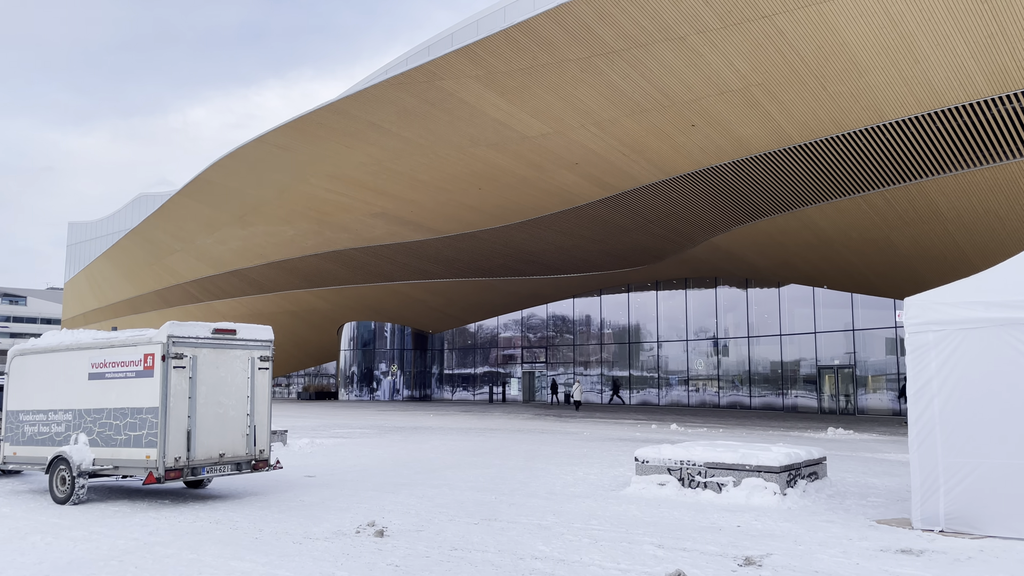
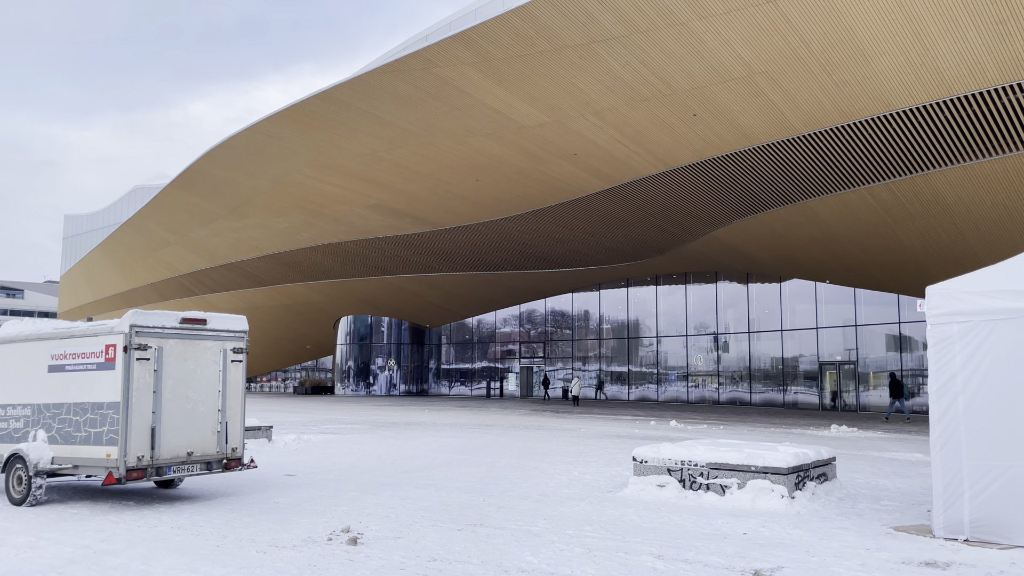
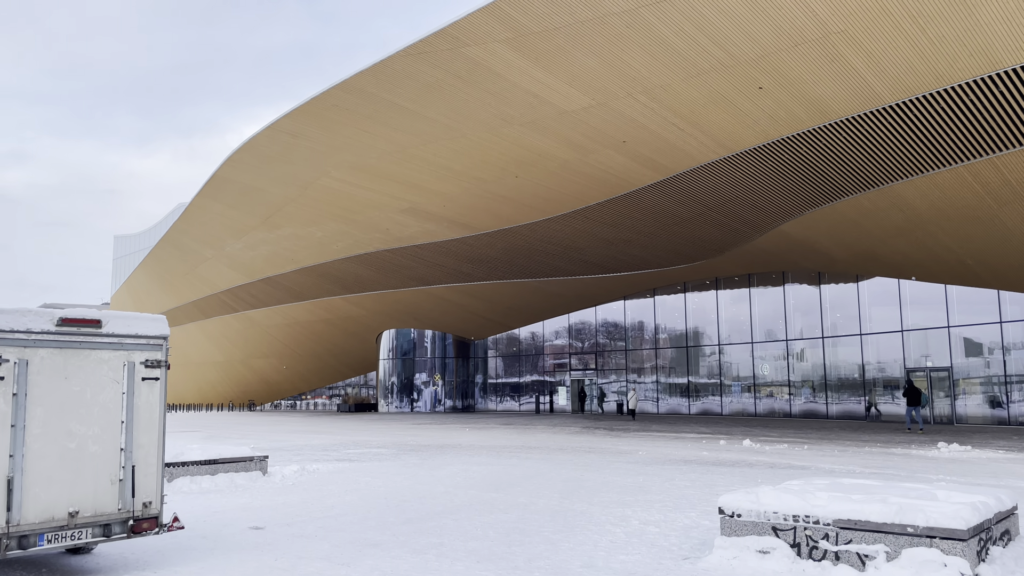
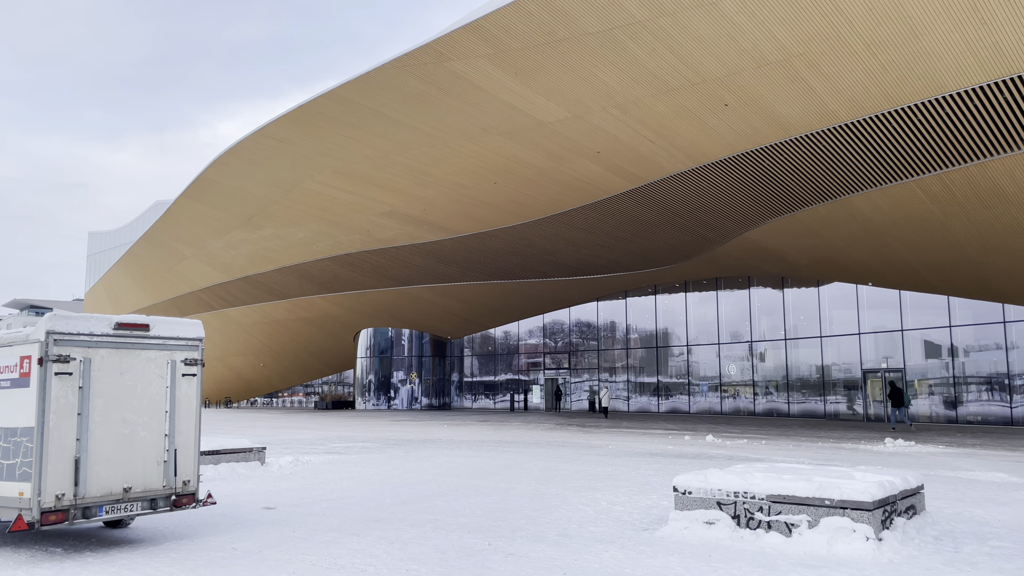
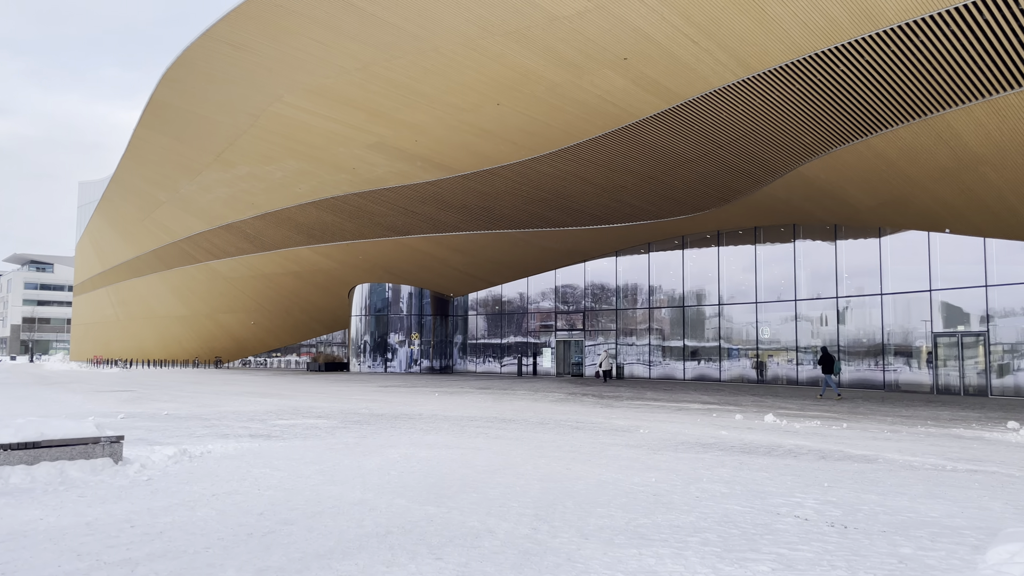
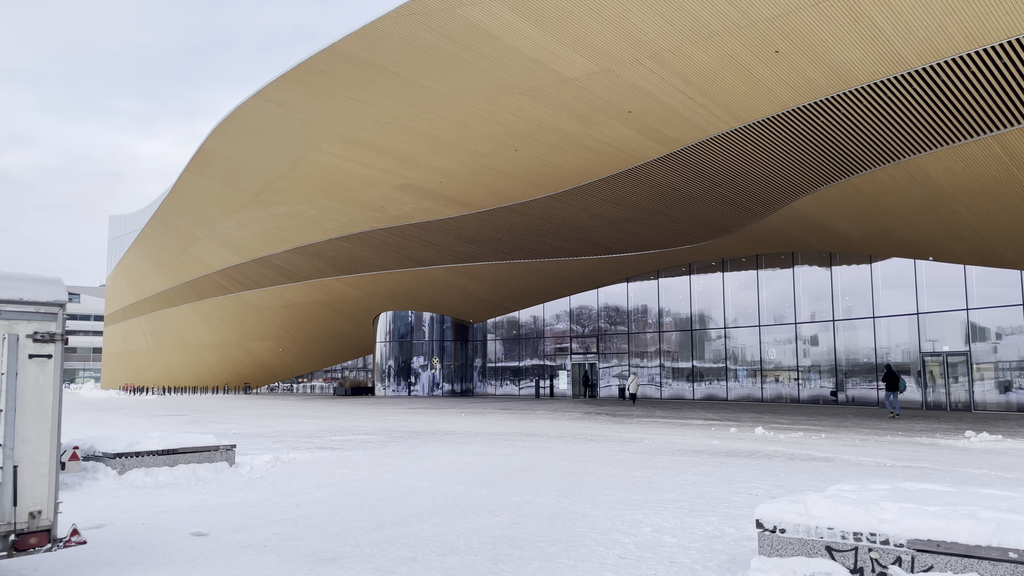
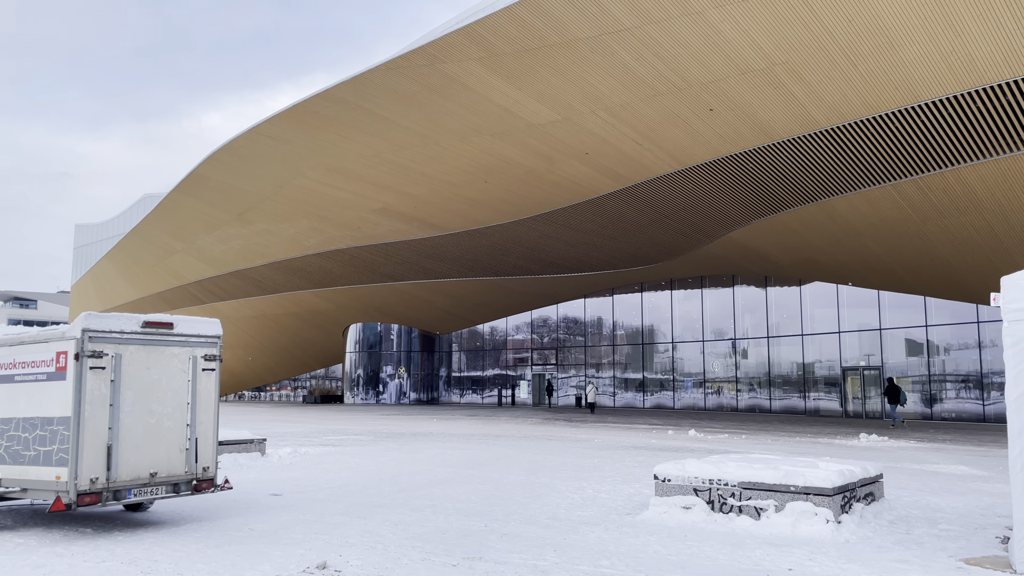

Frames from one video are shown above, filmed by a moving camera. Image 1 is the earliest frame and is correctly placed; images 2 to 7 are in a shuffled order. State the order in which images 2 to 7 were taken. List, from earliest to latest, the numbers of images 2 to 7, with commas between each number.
2, 7, 4, 3, 6, 5
